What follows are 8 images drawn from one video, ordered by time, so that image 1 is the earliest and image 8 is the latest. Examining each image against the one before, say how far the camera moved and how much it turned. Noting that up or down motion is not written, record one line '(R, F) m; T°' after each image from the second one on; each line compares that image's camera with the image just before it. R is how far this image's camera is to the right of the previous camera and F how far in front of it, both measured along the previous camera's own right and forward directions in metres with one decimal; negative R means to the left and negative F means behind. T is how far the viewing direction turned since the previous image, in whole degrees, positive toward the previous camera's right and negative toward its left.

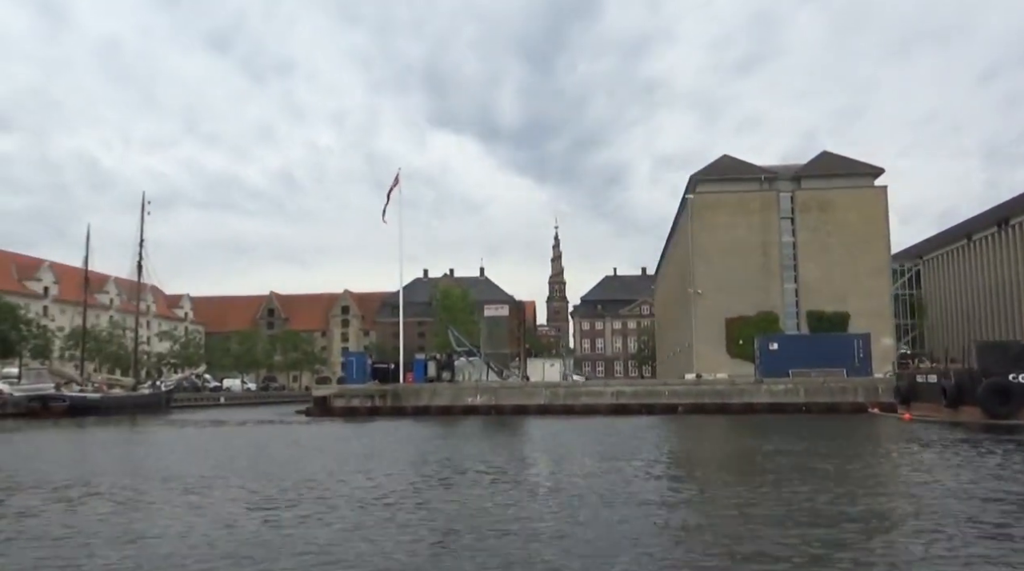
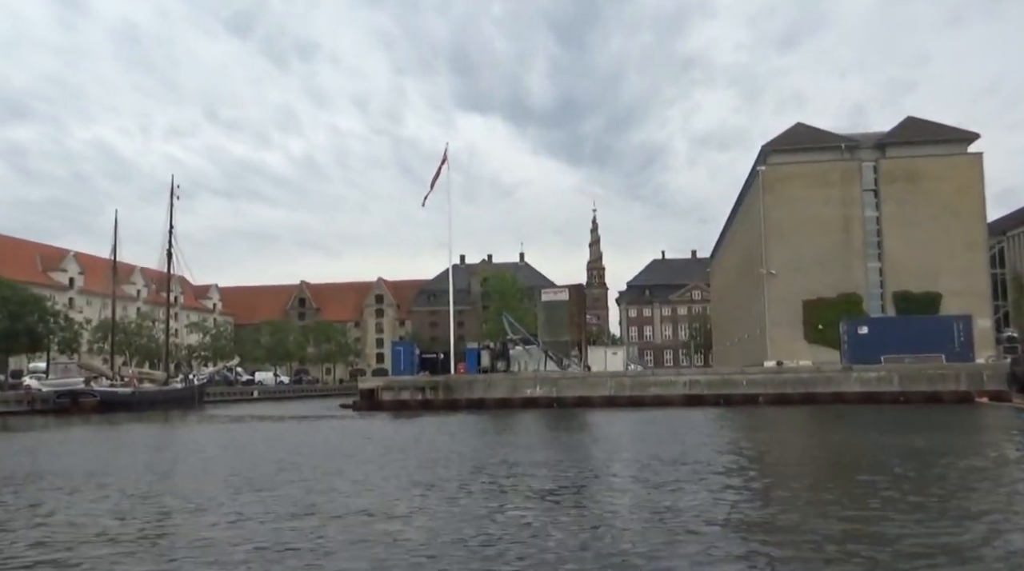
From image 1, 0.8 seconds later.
(-2.2, +4.9) m; -1°
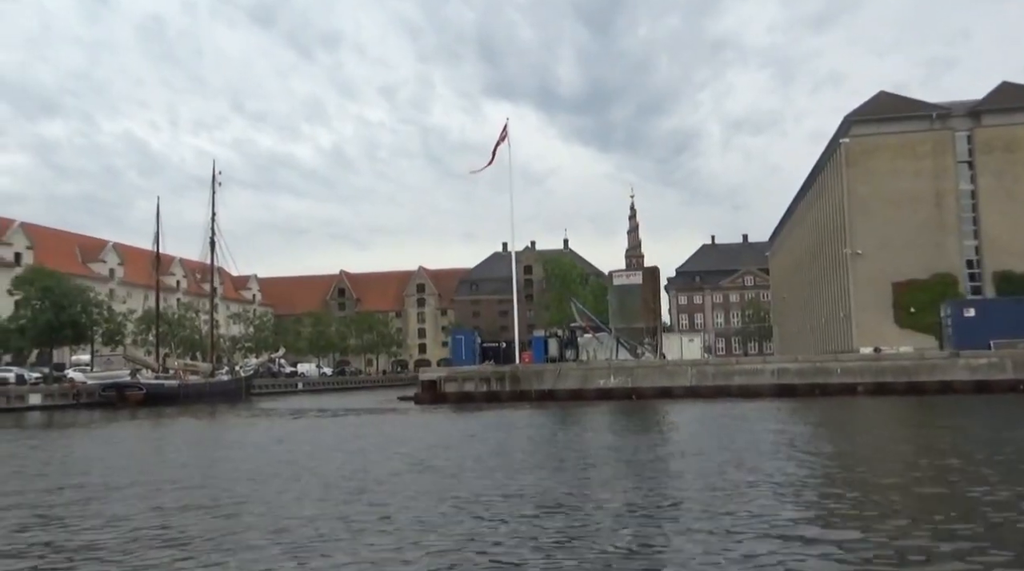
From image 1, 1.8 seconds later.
(-2.5, +3.7) m; -1°
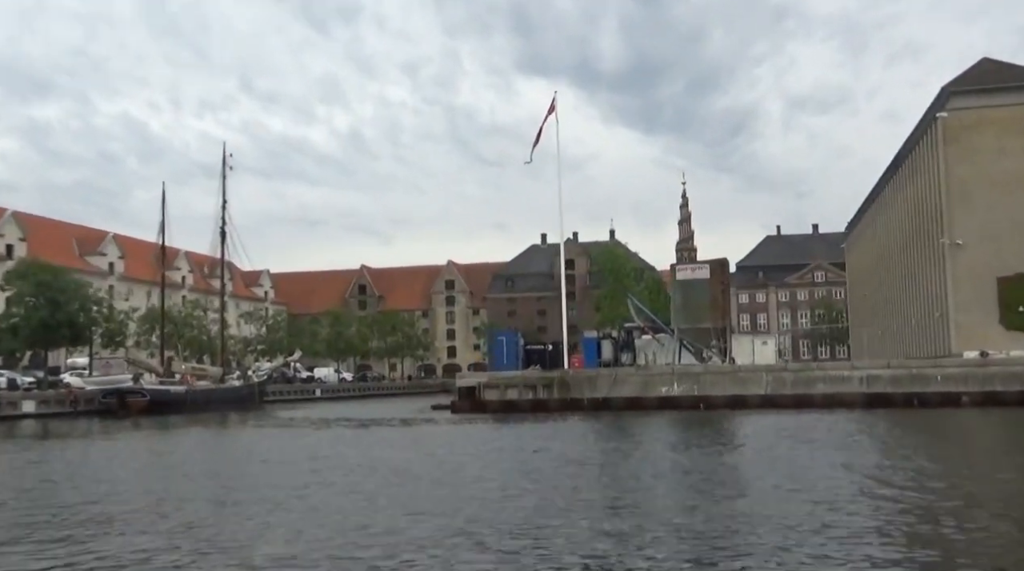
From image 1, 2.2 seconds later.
(-1.8, +6.7) m; -1°
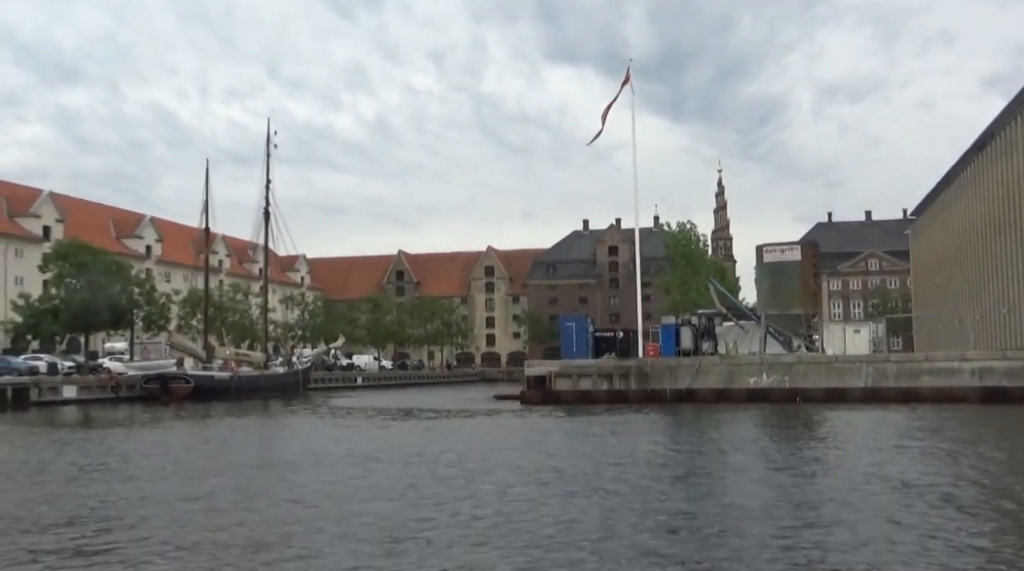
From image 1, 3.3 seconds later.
(-2.3, +3.6) m; -1°
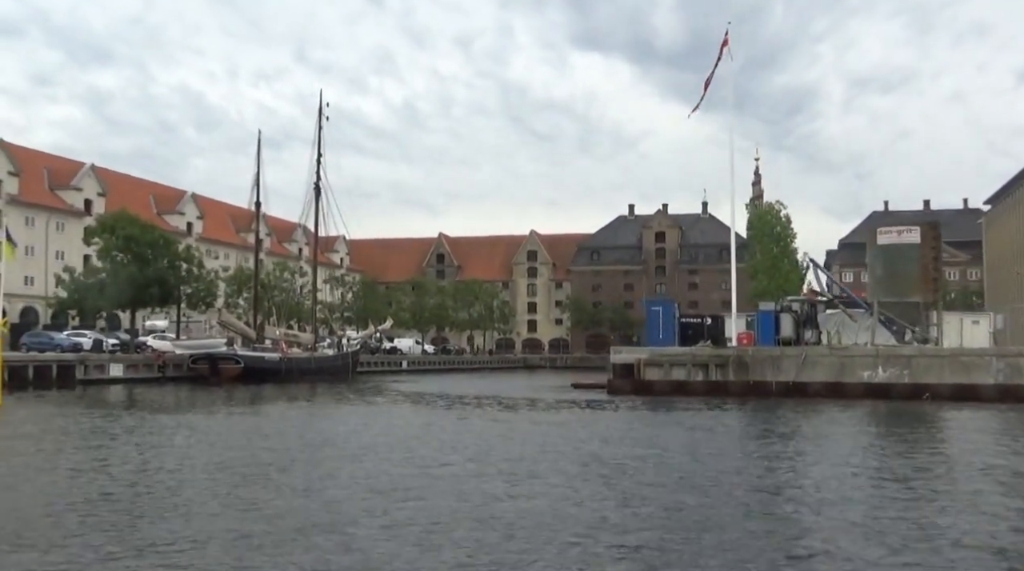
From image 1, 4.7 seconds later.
(-2.8, +3.8) m; -1°
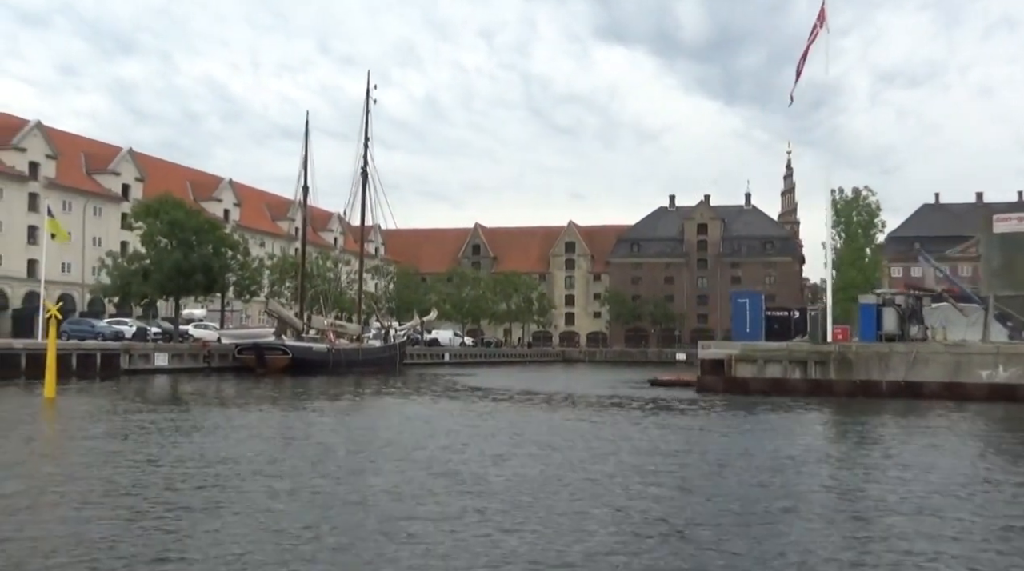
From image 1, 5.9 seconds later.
(-2.6, +3.1) m; -1°
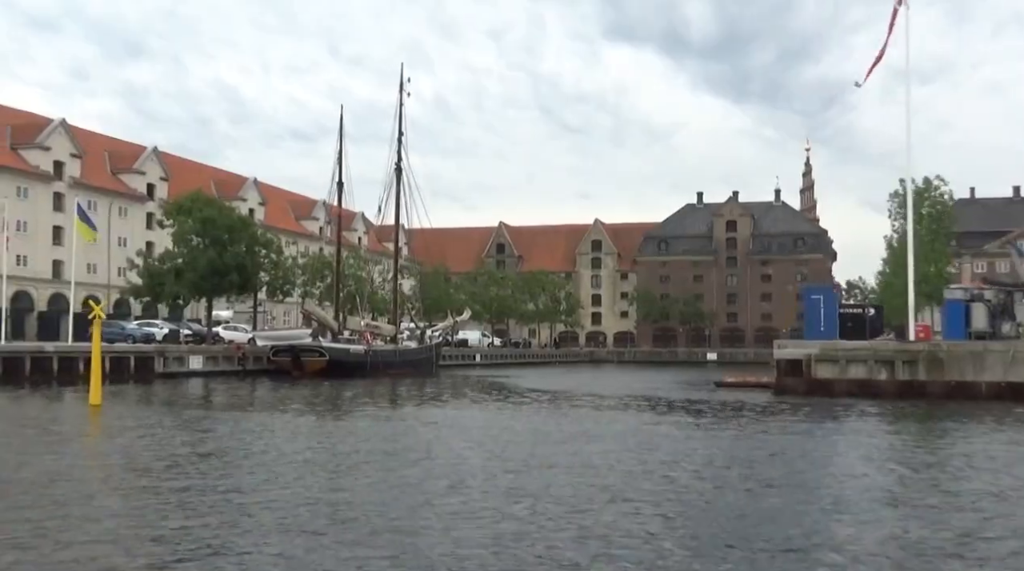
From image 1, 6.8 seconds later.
(-2.1, +2.5) m; -1°
